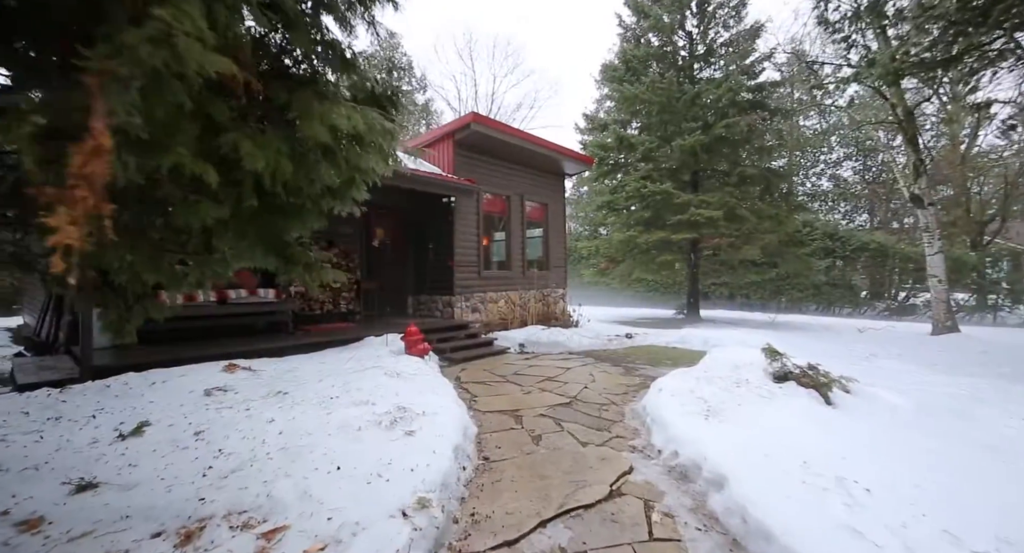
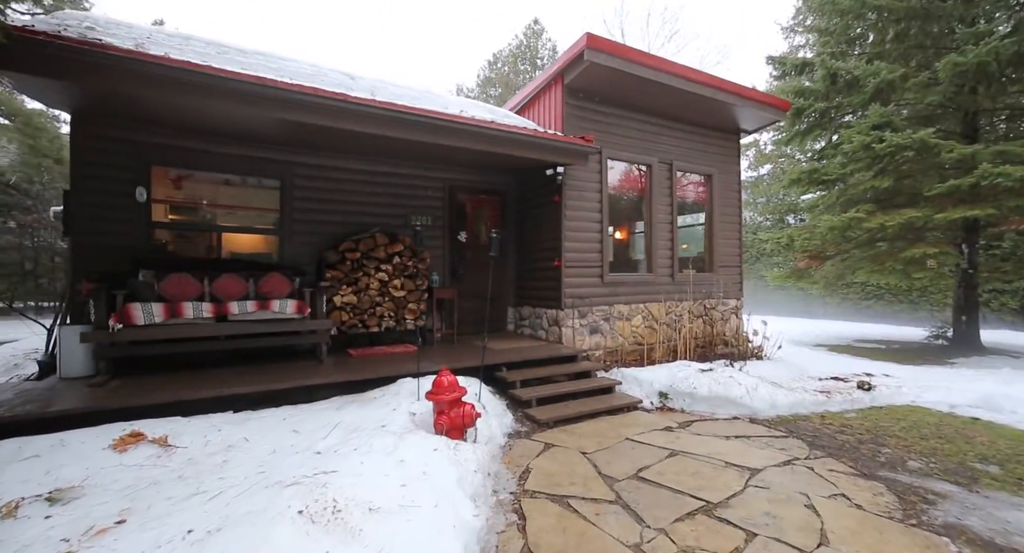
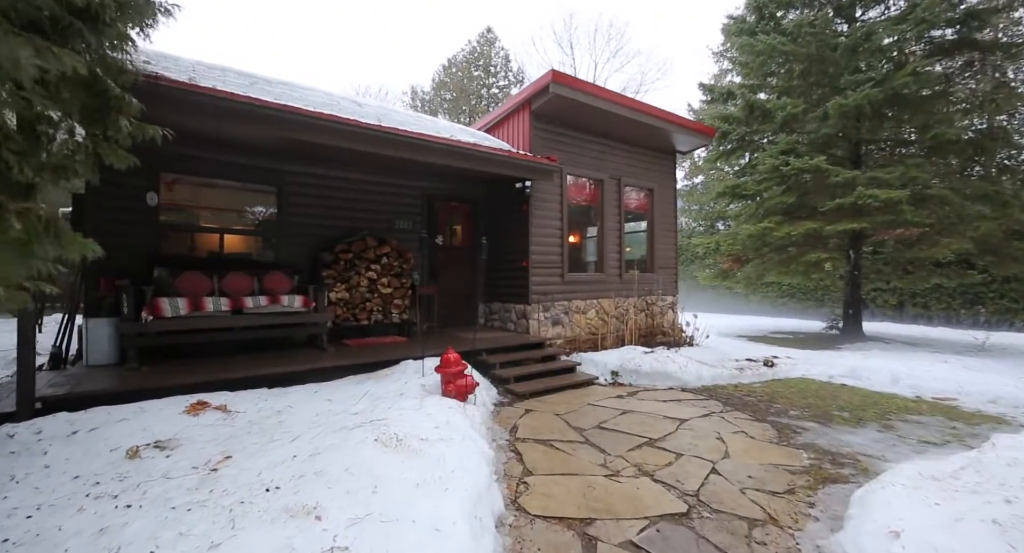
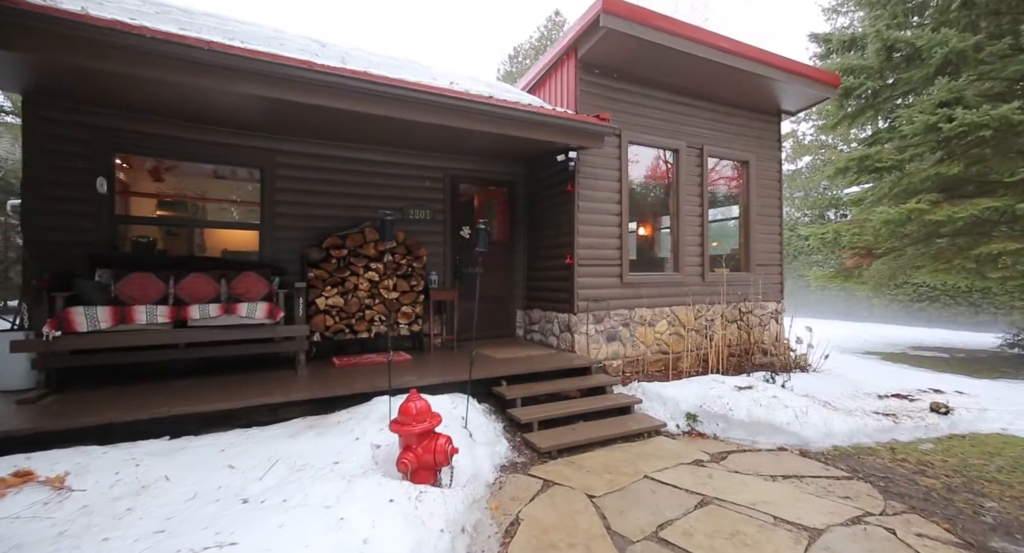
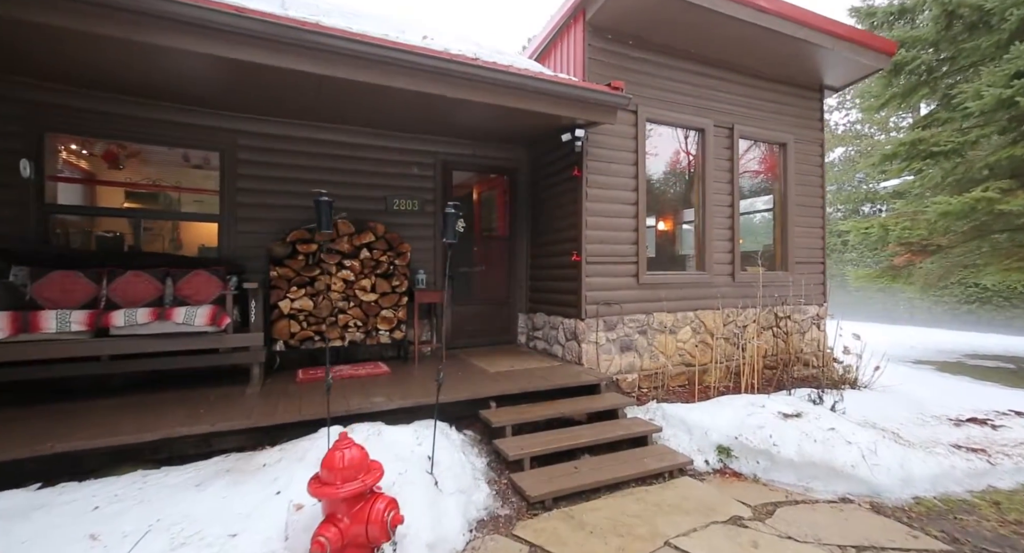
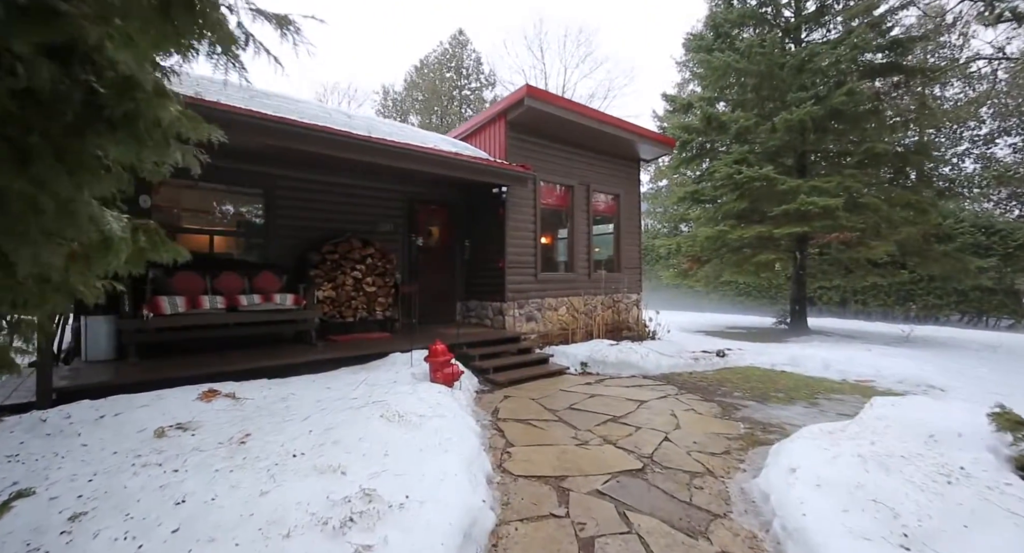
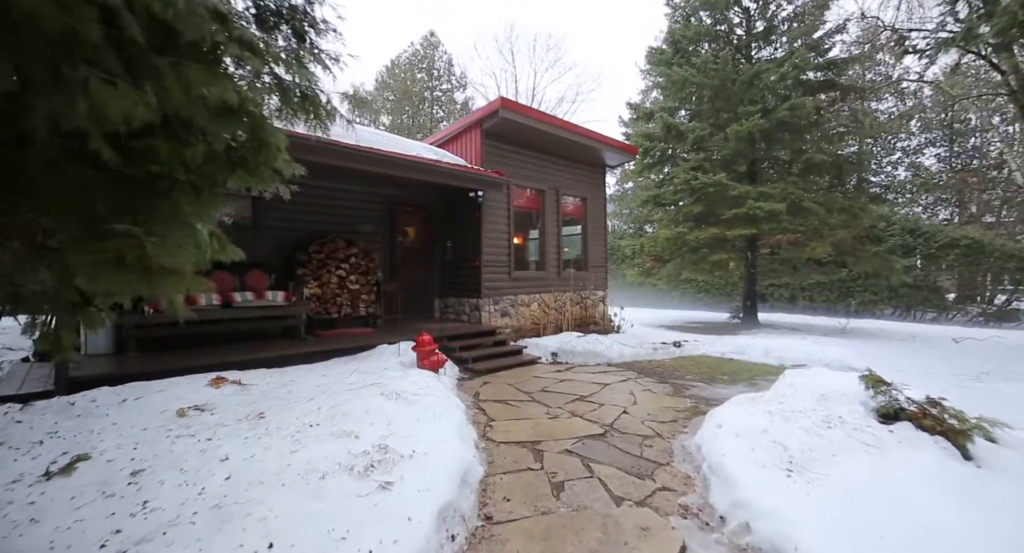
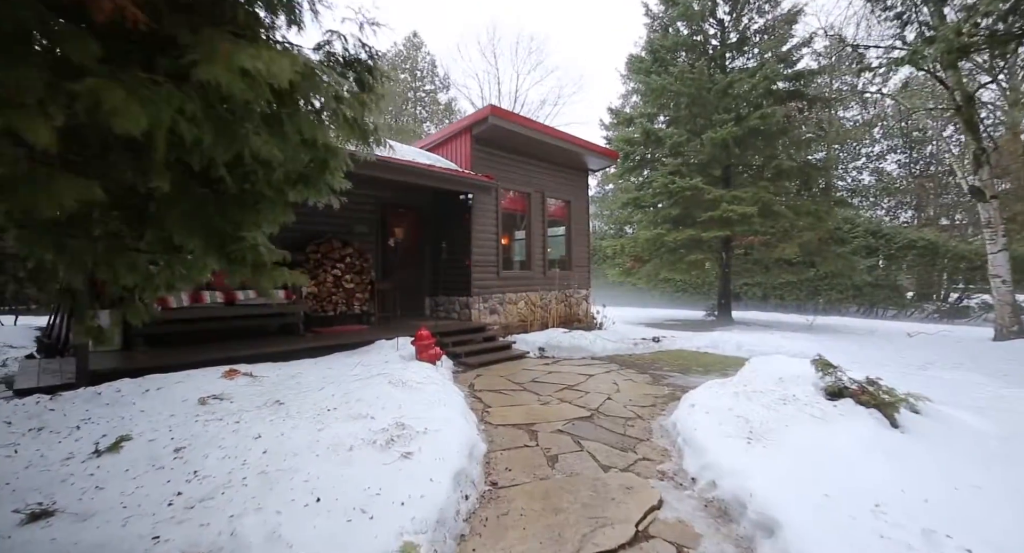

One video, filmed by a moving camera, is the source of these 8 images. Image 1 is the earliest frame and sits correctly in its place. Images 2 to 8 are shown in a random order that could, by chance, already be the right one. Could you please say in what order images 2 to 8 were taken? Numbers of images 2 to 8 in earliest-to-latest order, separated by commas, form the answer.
8, 7, 6, 3, 2, 4, 5
